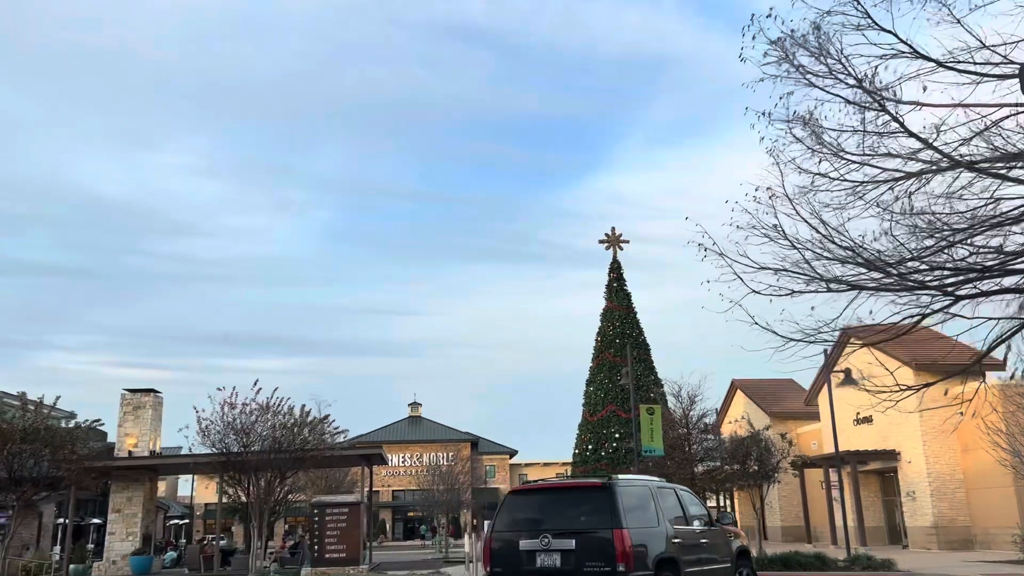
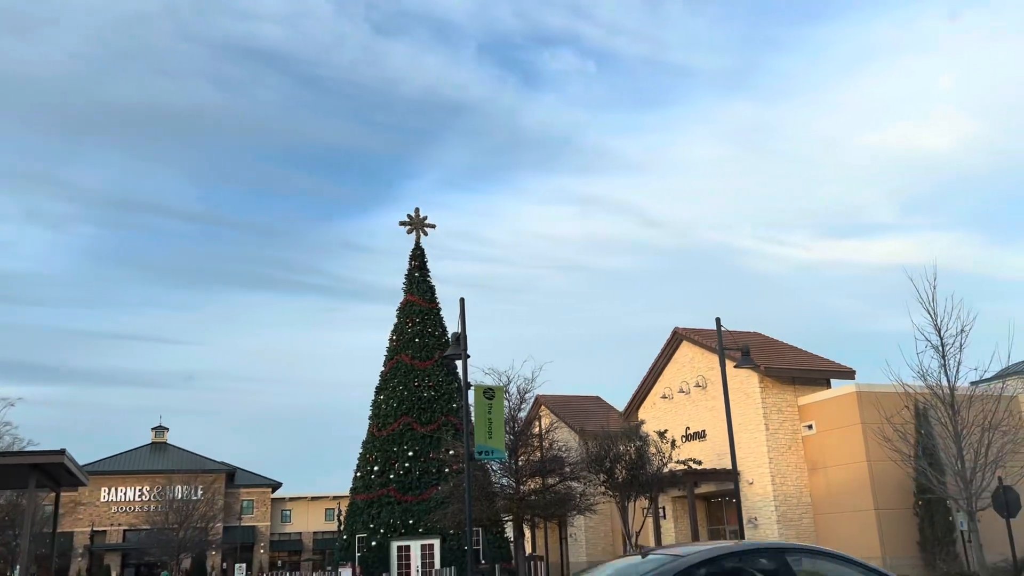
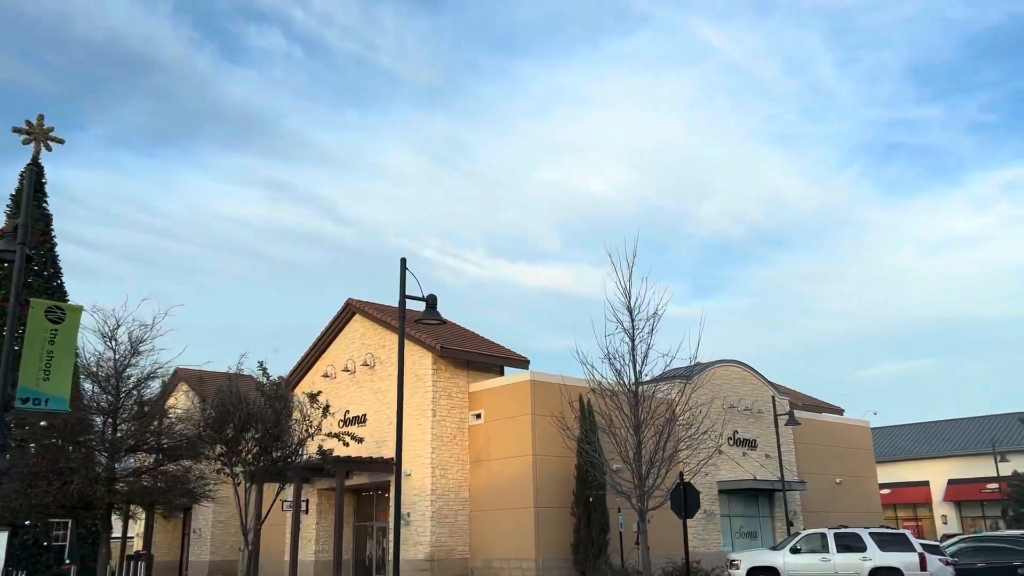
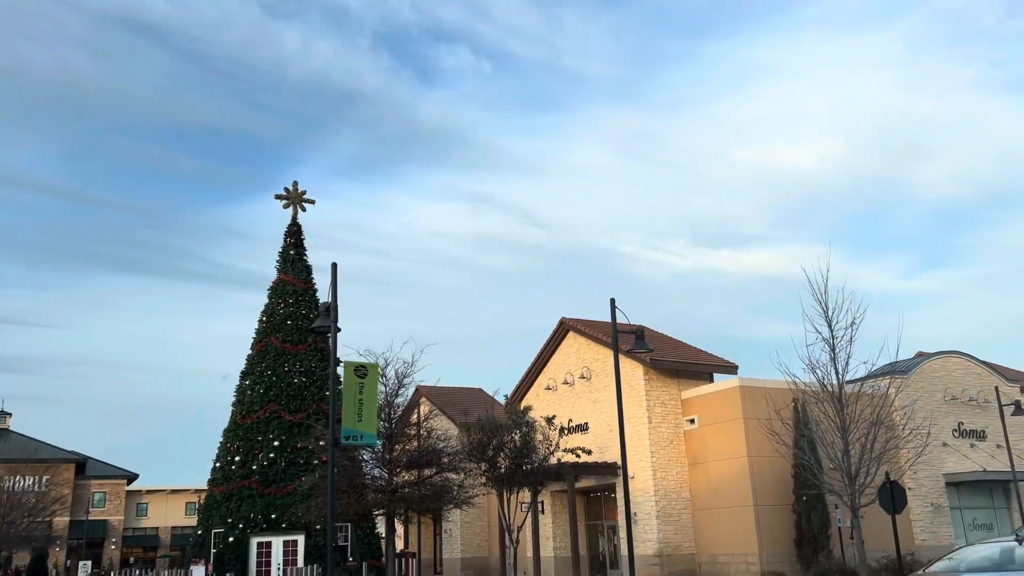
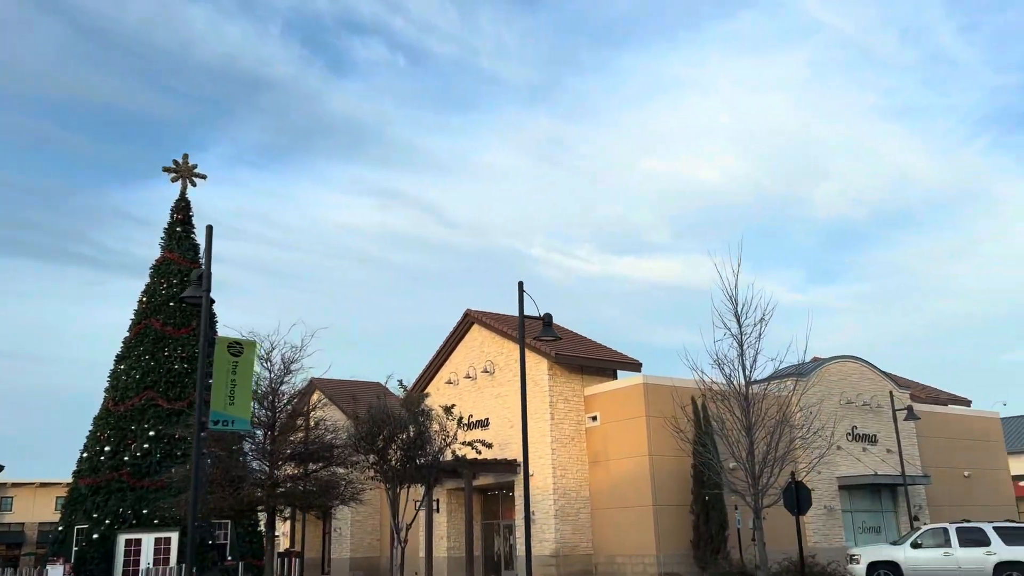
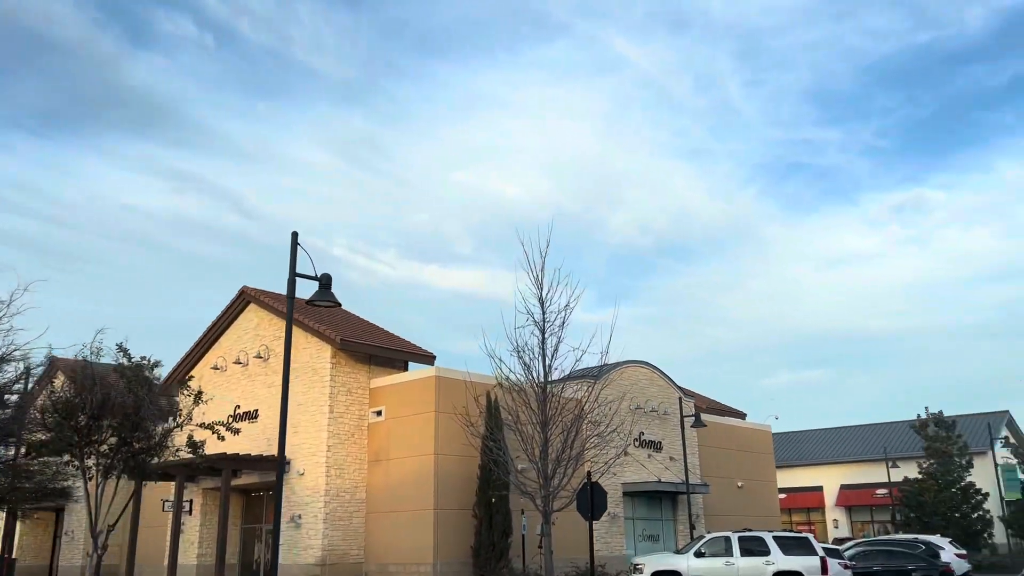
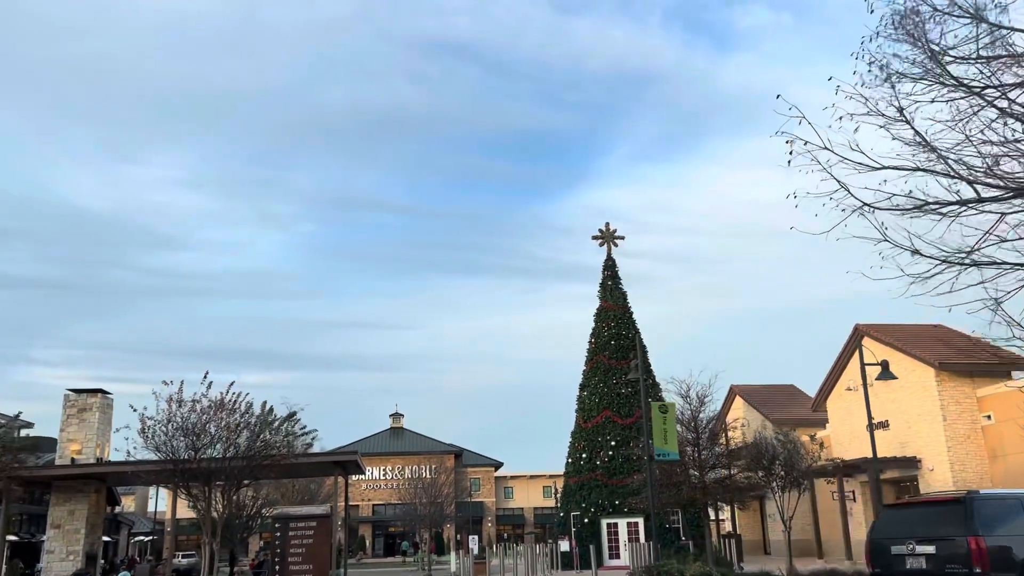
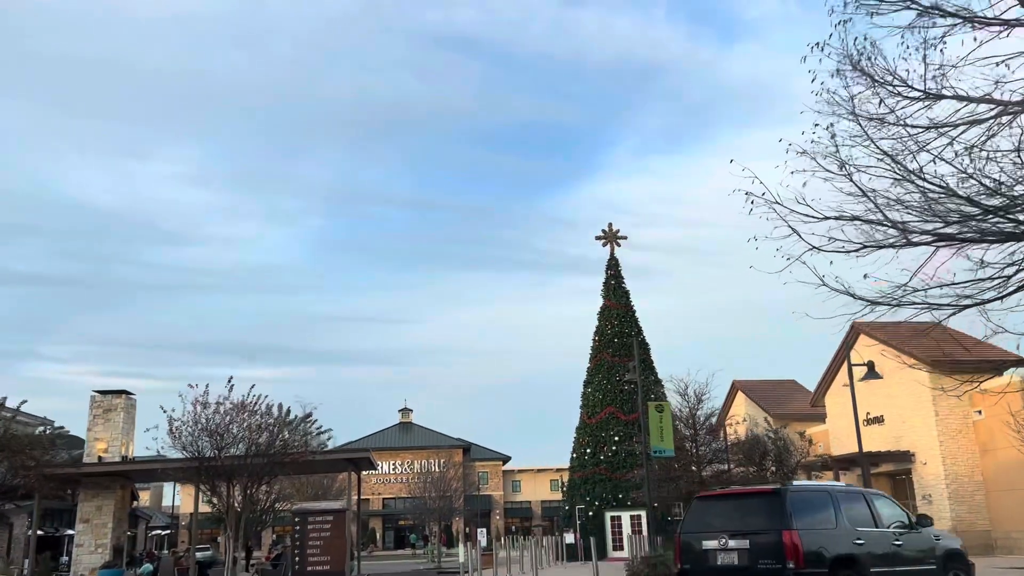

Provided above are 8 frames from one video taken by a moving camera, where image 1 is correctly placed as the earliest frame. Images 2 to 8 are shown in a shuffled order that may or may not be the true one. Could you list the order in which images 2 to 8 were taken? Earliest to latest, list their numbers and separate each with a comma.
8, 7, 2, 4, 5, 3, 6
